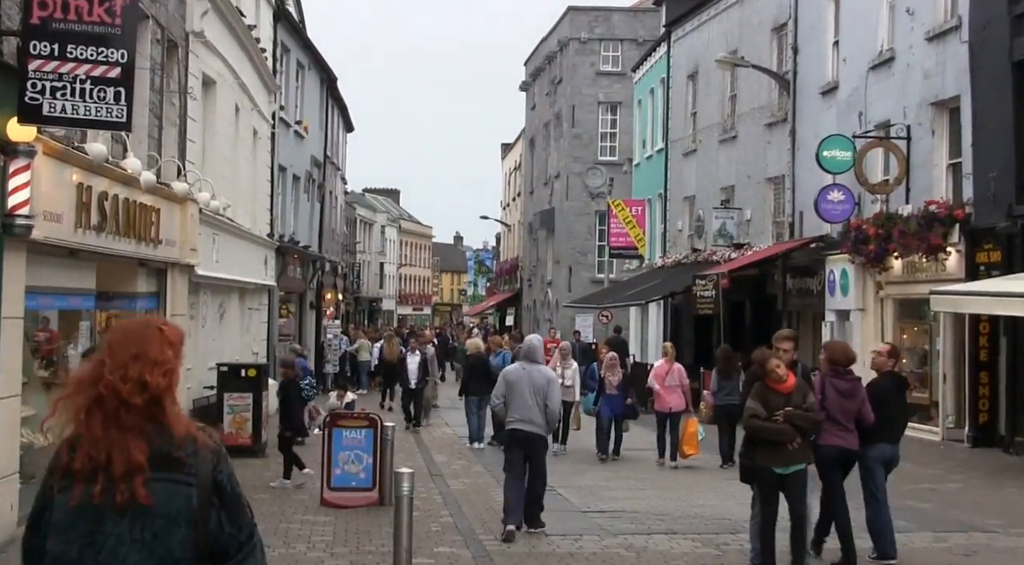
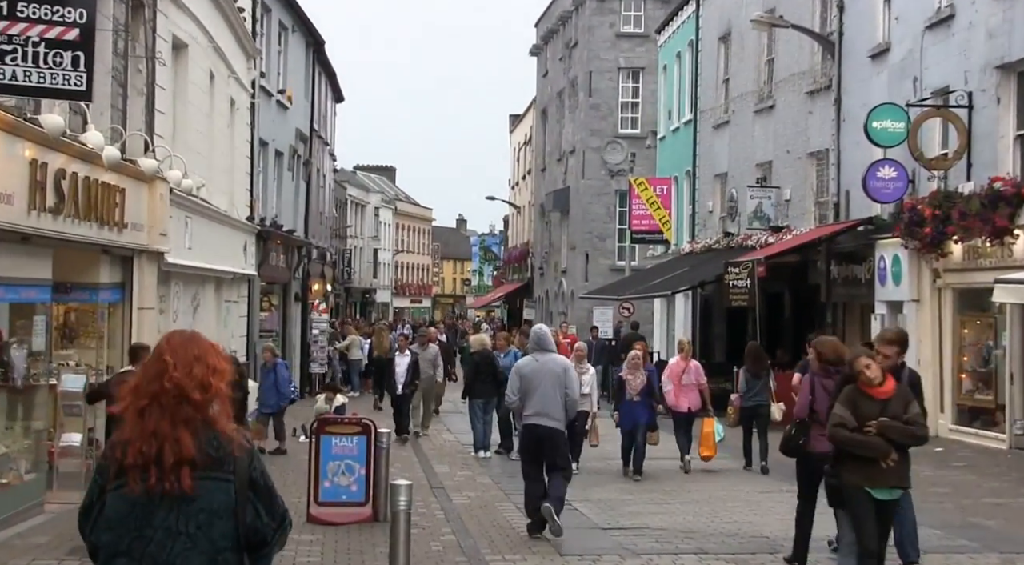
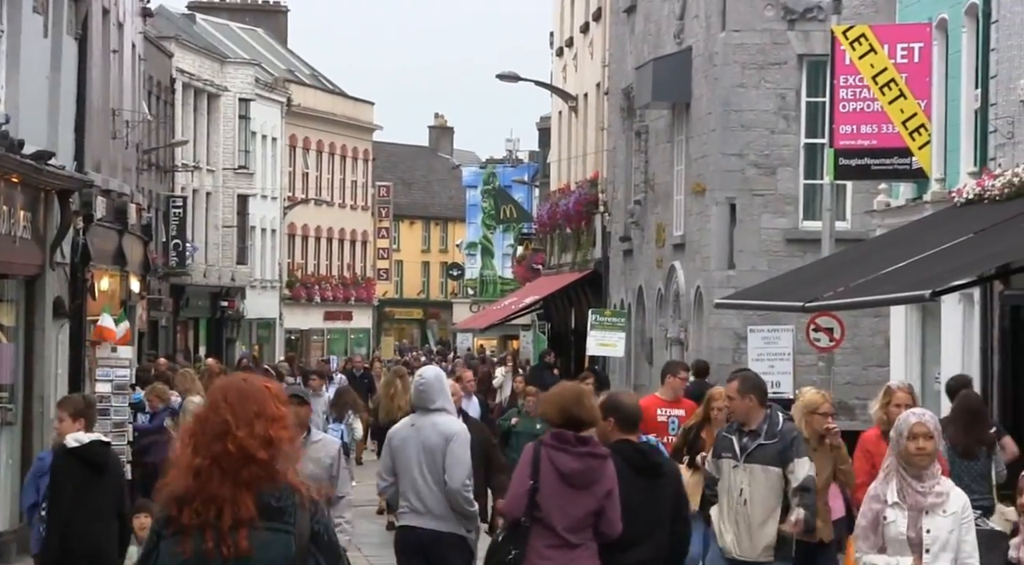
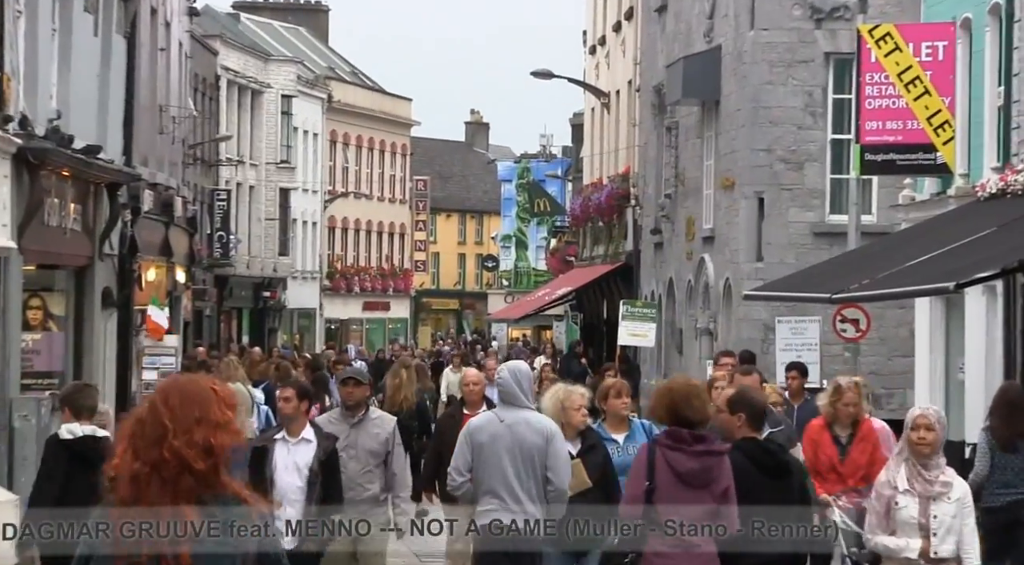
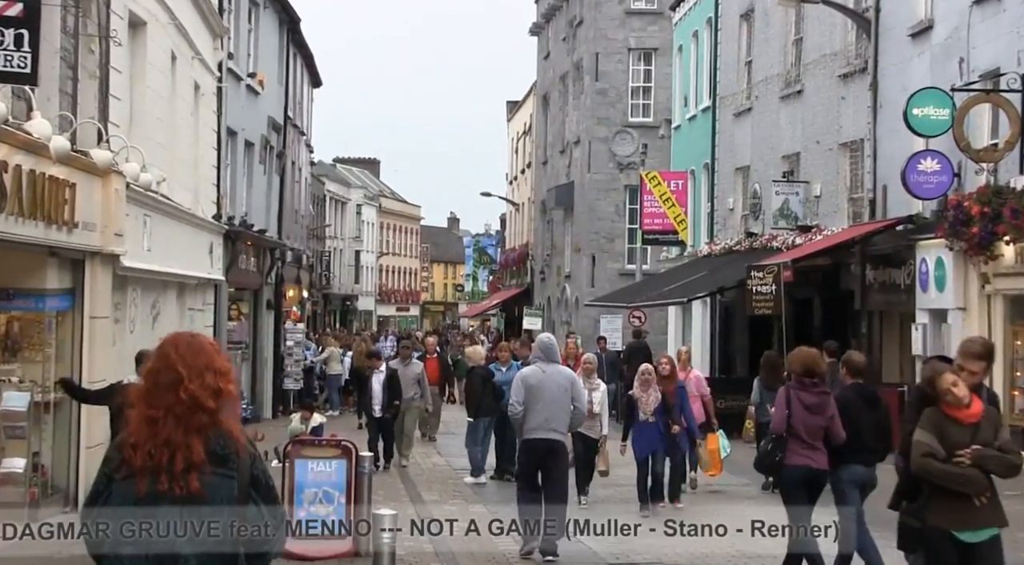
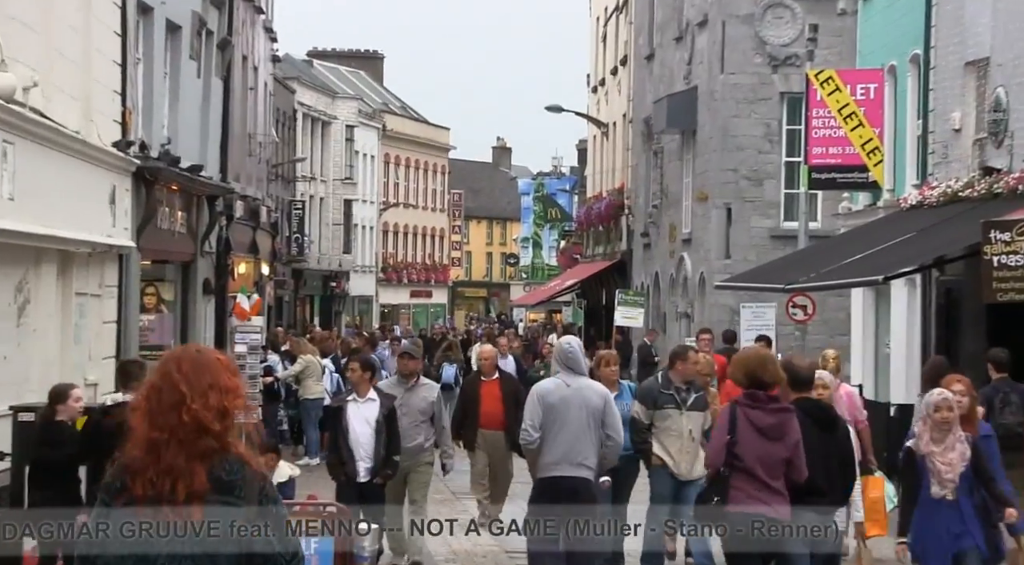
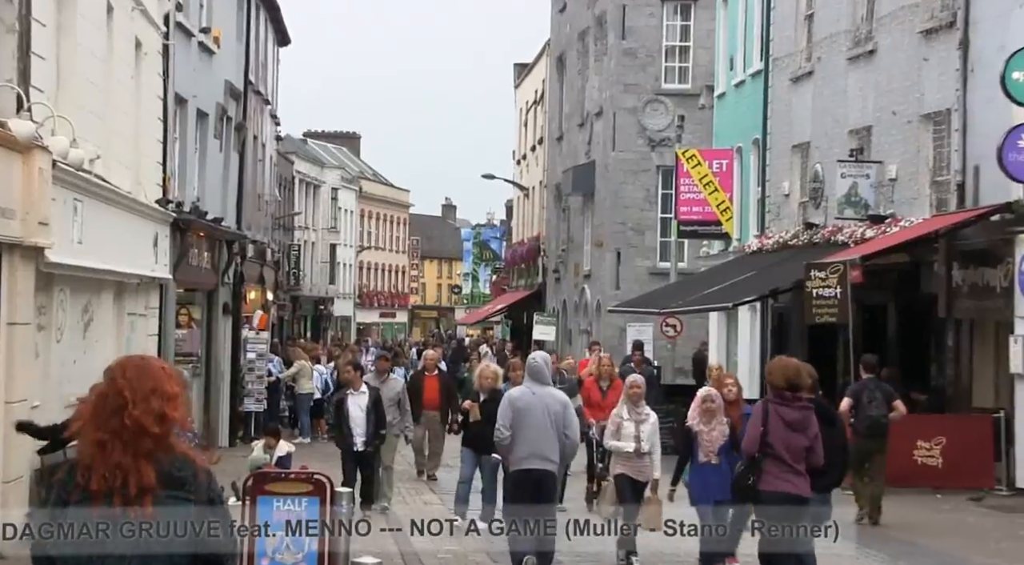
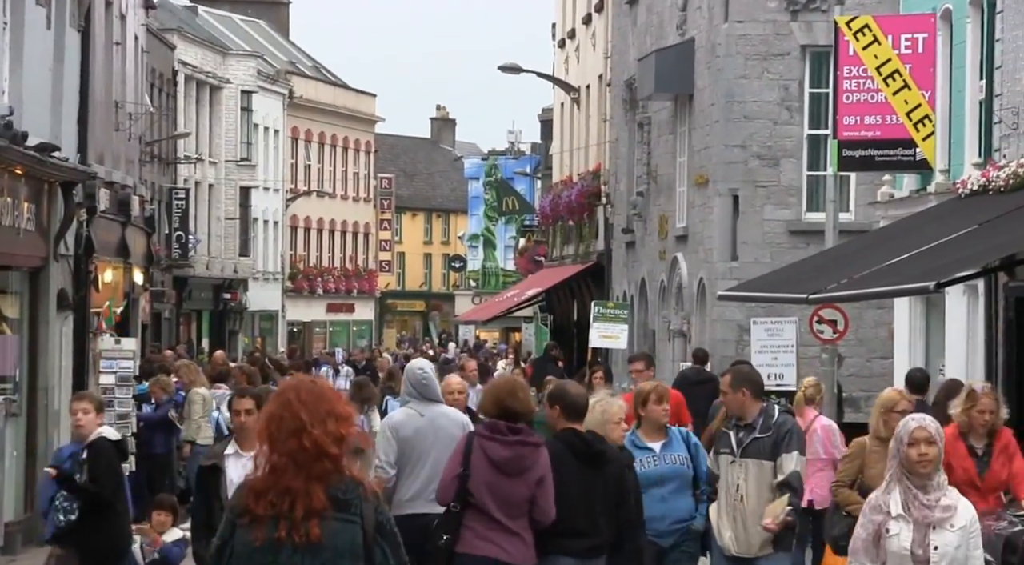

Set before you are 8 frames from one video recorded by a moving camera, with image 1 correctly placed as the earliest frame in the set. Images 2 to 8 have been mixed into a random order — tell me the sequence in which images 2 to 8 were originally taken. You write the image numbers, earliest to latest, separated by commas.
2, 5, 7, 6, 4, 3, 8
